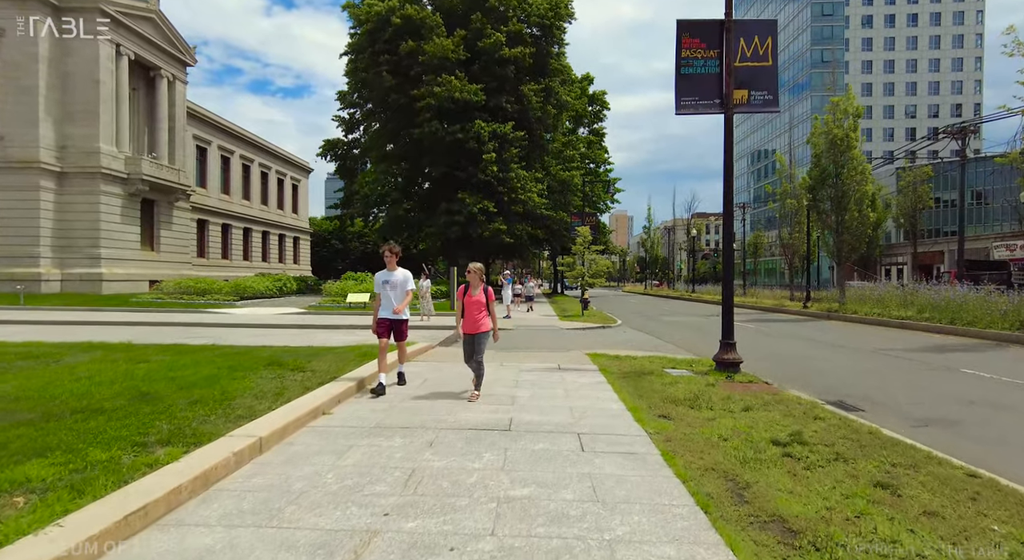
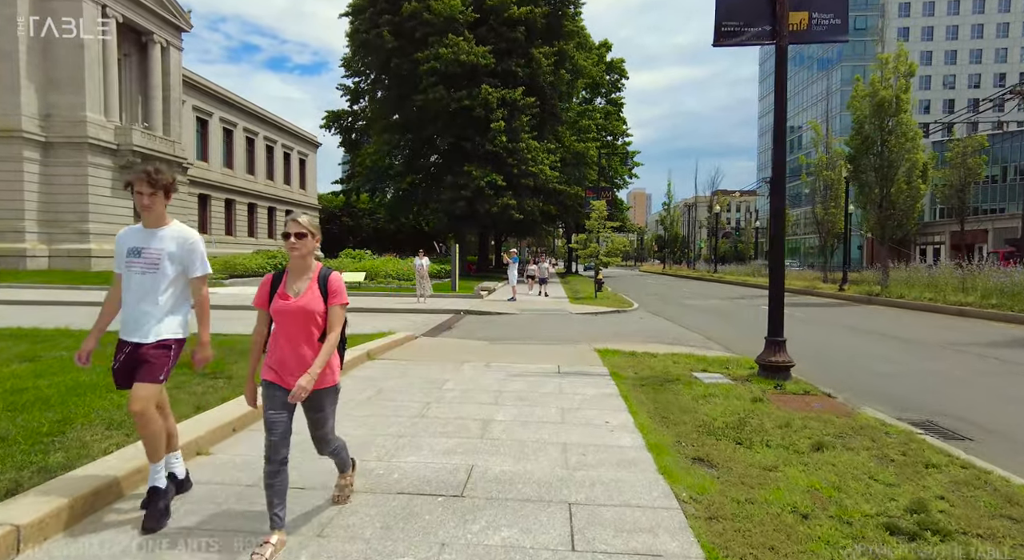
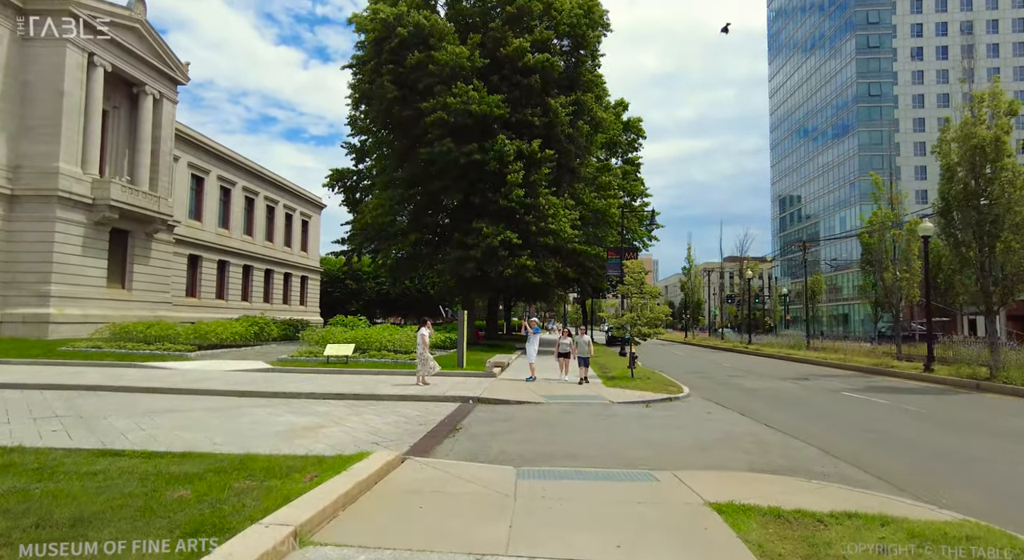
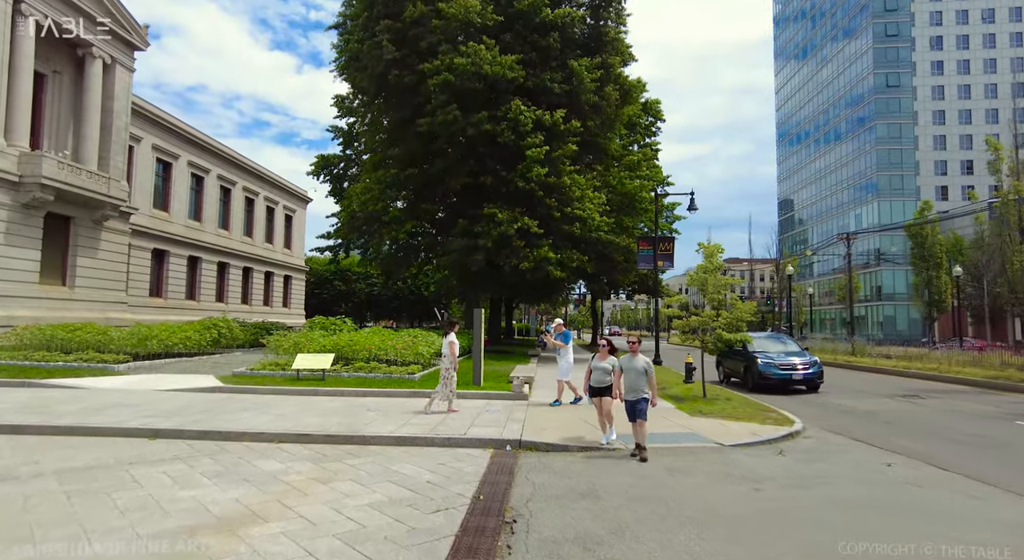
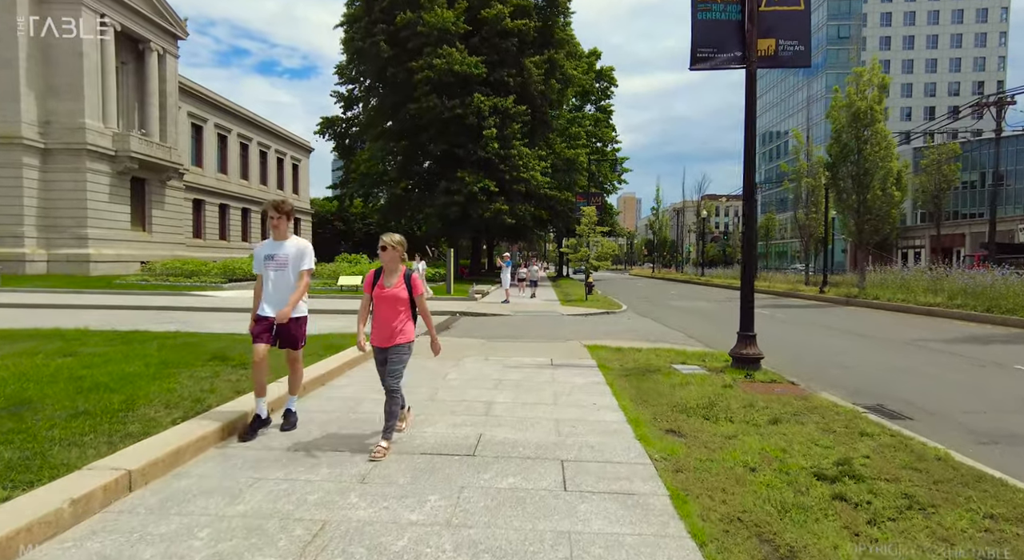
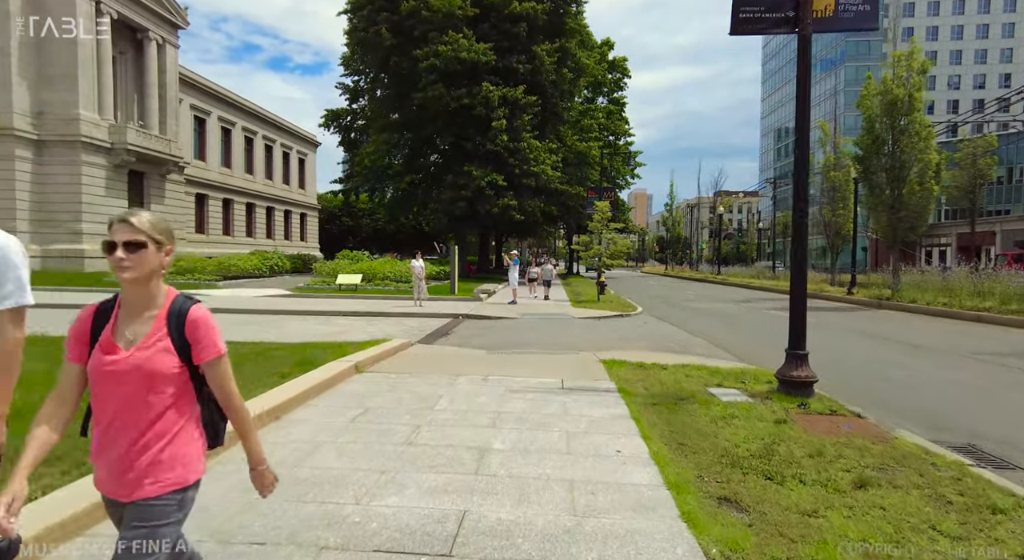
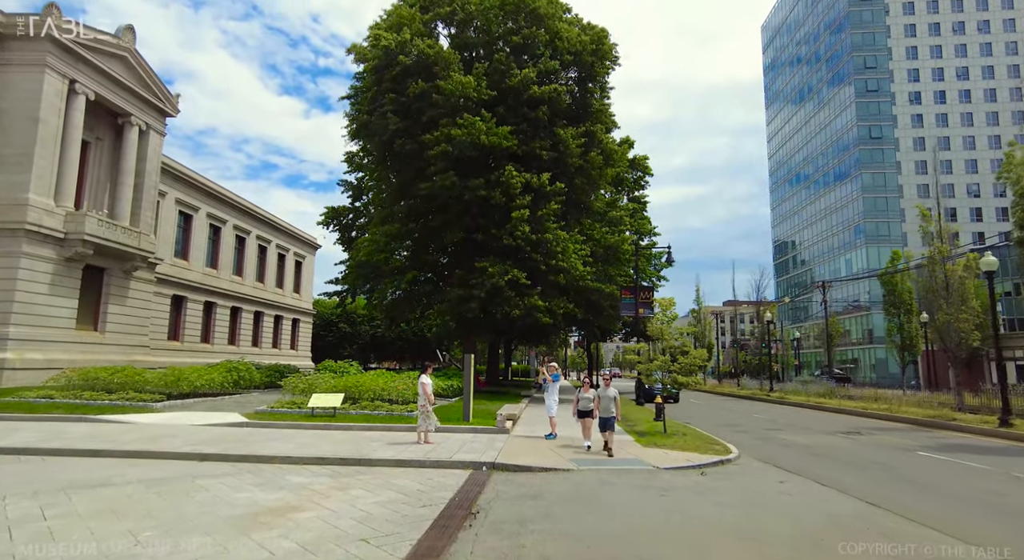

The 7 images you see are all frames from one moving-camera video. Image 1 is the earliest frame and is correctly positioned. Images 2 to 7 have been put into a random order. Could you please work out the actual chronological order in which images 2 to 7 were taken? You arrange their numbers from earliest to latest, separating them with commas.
5, 2, 6, 3, 7, 4
